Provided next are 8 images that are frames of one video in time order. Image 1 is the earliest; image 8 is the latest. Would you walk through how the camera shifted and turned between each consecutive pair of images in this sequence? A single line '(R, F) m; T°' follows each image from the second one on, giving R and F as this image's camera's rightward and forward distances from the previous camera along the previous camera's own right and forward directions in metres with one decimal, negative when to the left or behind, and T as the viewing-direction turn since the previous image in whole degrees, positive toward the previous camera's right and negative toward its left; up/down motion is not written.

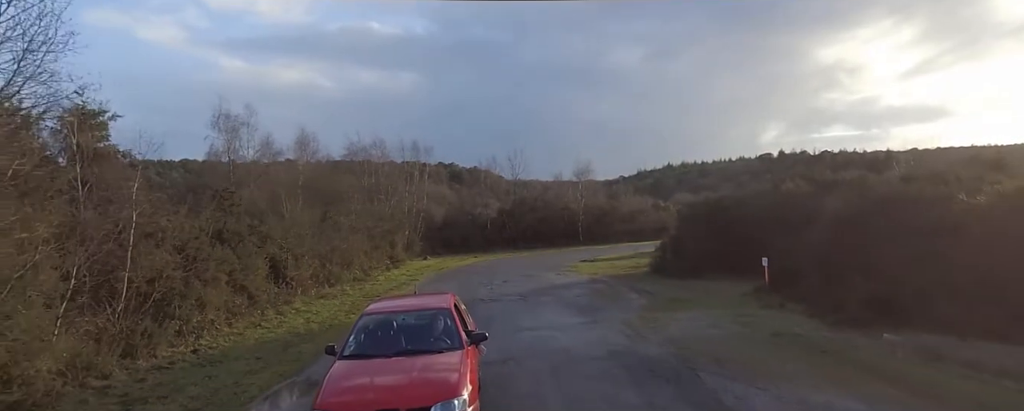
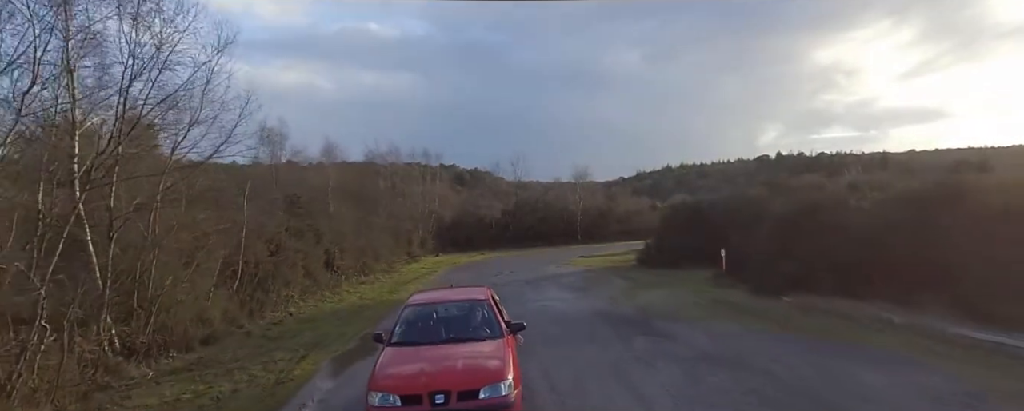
(-0.4, -5.3) m; 0°
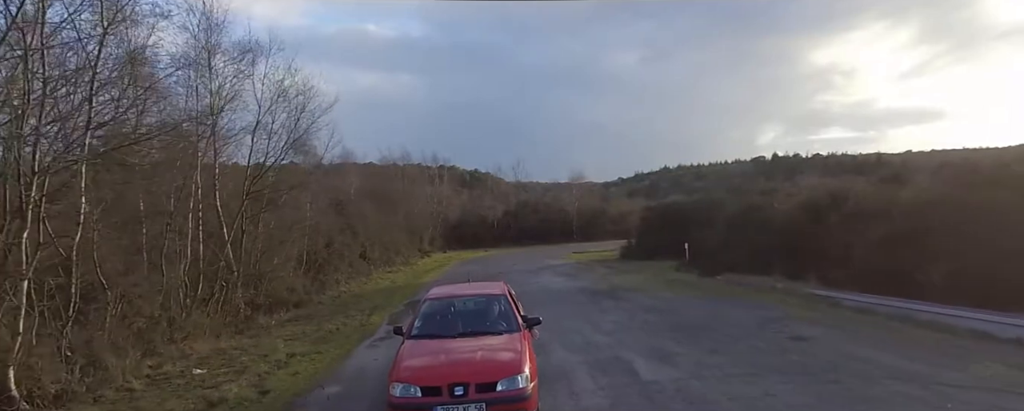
(-0.1, -5.9) m; 0°
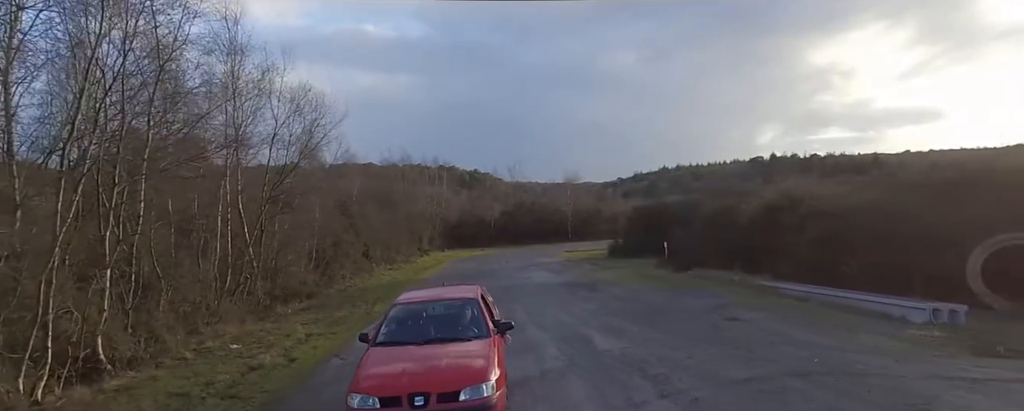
(+0.4, -2.5) m; 0°
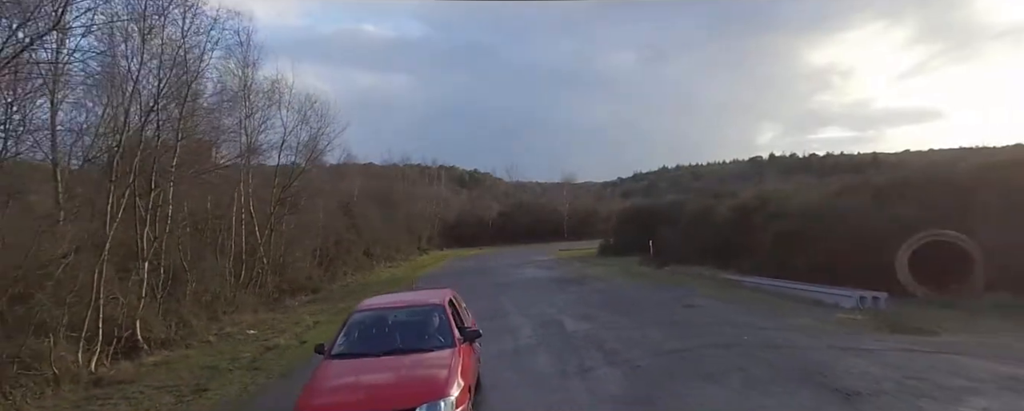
(+0.4, -1.9) m; 0°
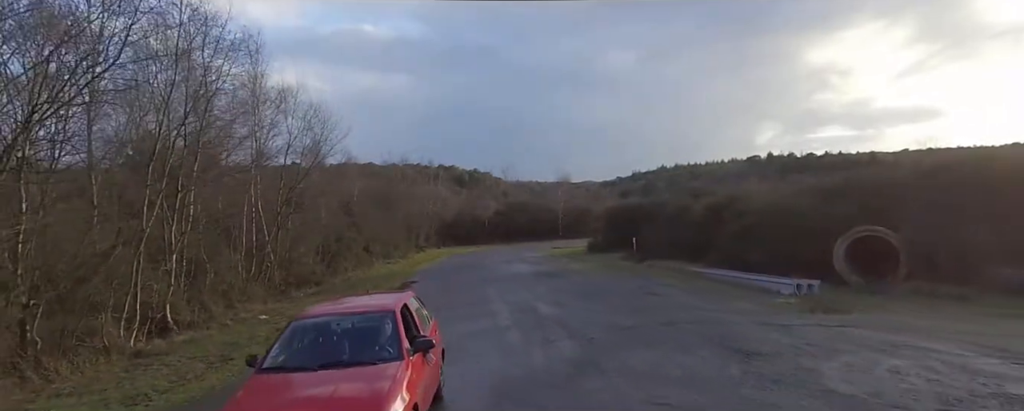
(+0.5, -2.1) m; 0°
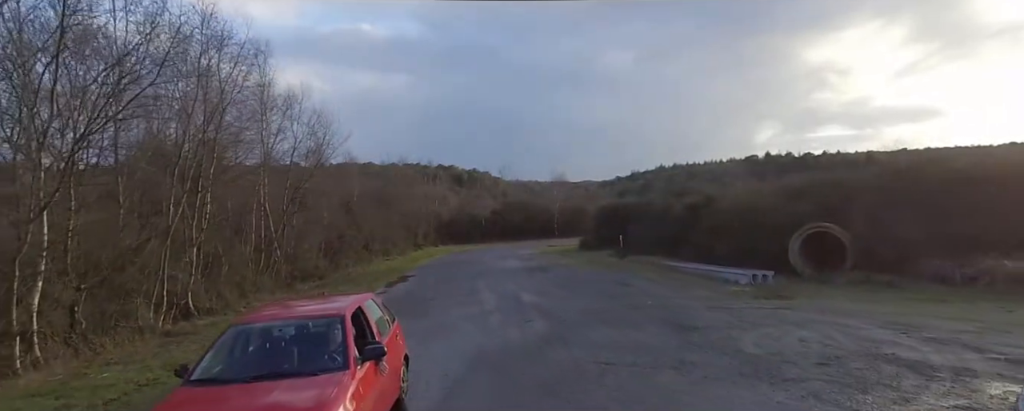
(+0.4, -1.9) m; 0°
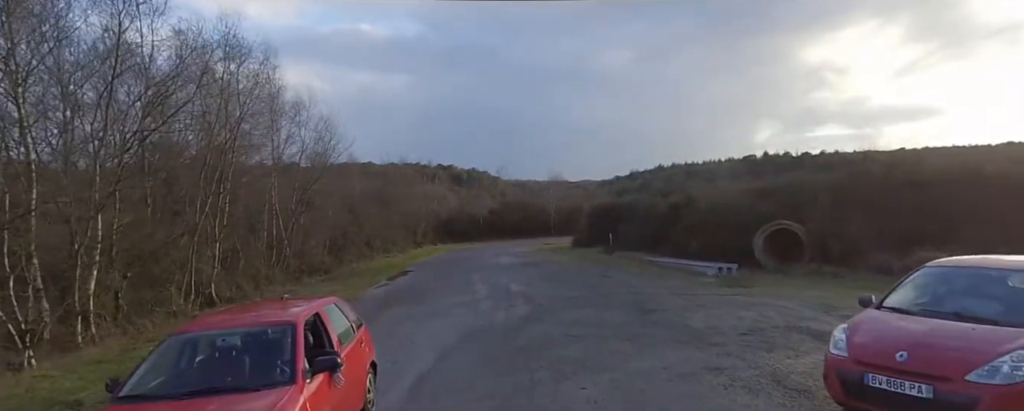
(+0.3, -2.0) m; 0°
